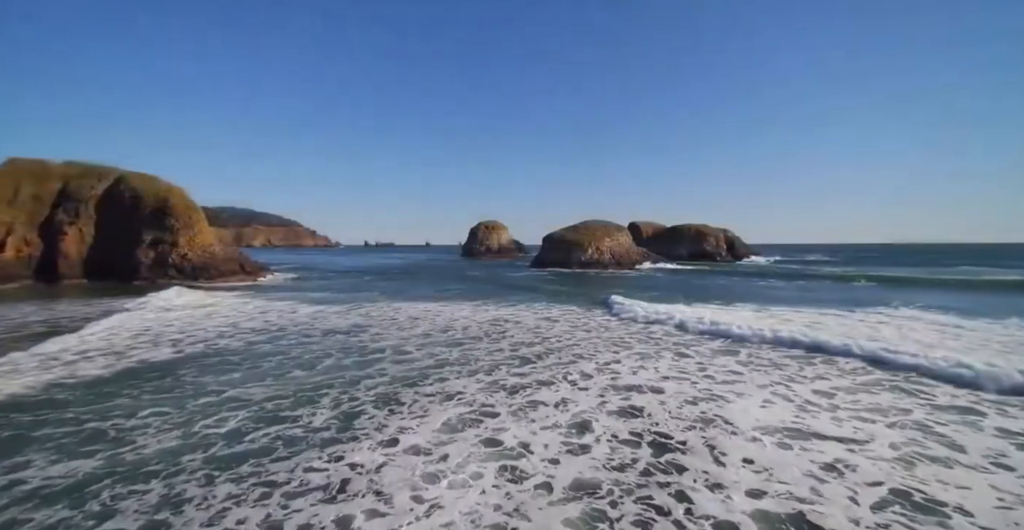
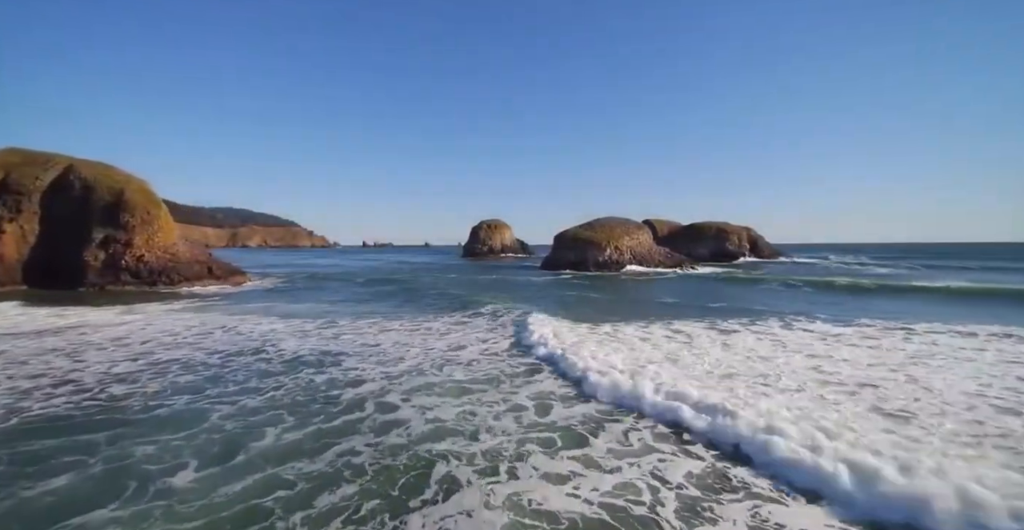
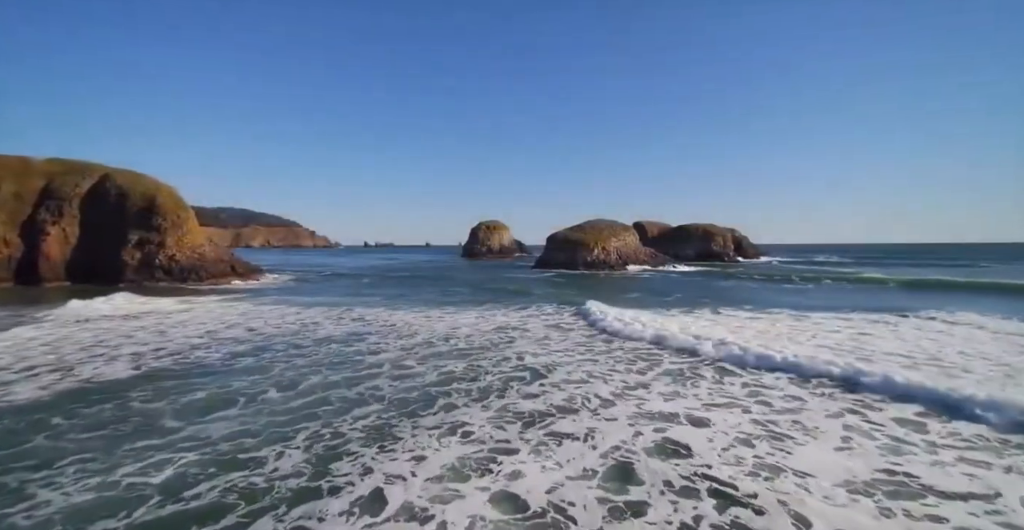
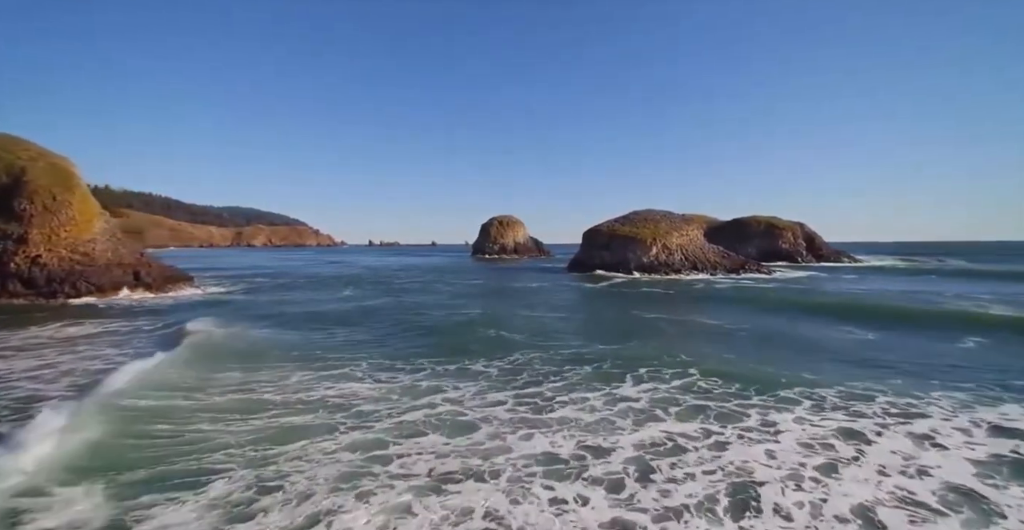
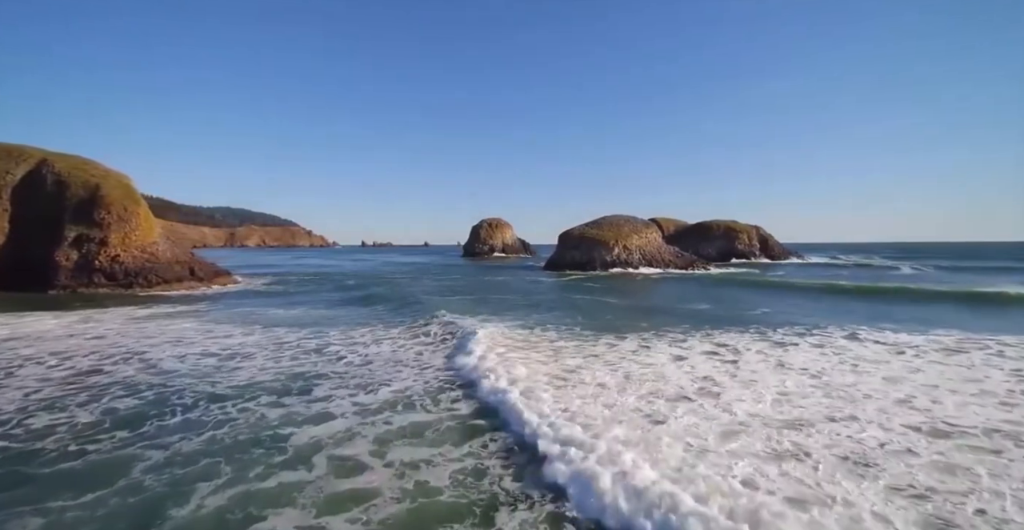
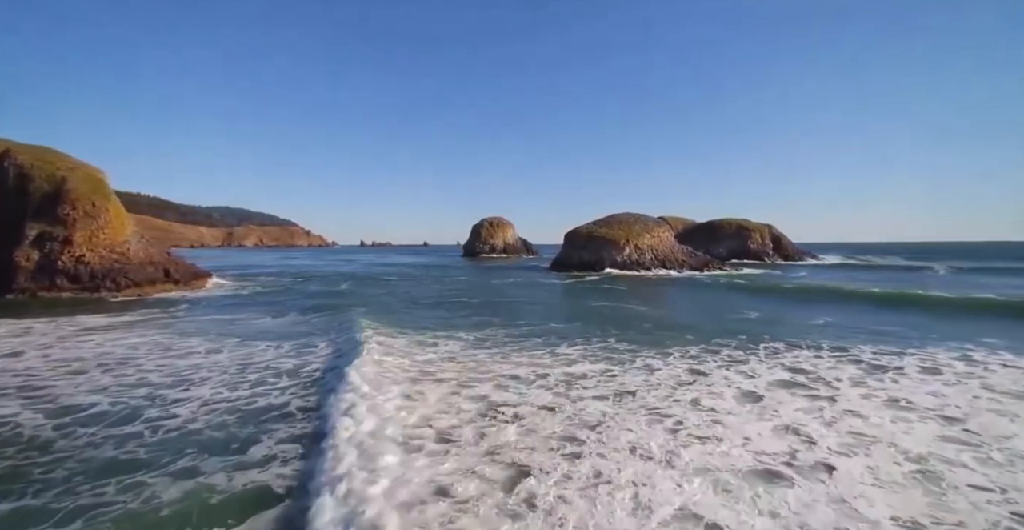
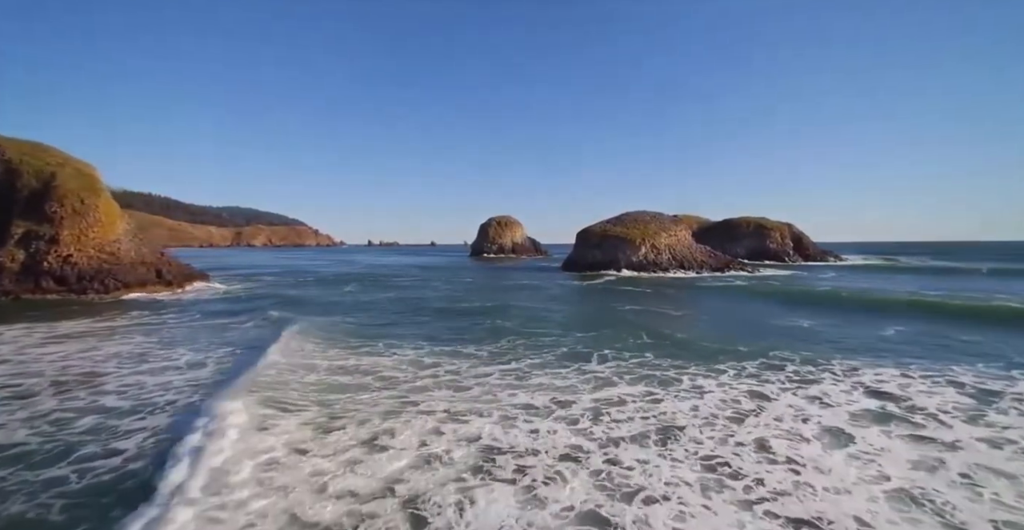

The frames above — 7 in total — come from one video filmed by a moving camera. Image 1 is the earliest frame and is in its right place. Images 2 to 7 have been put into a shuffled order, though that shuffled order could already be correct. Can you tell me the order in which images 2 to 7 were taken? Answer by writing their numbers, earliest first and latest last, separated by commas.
3, 2, 5, 6, 7, 4
